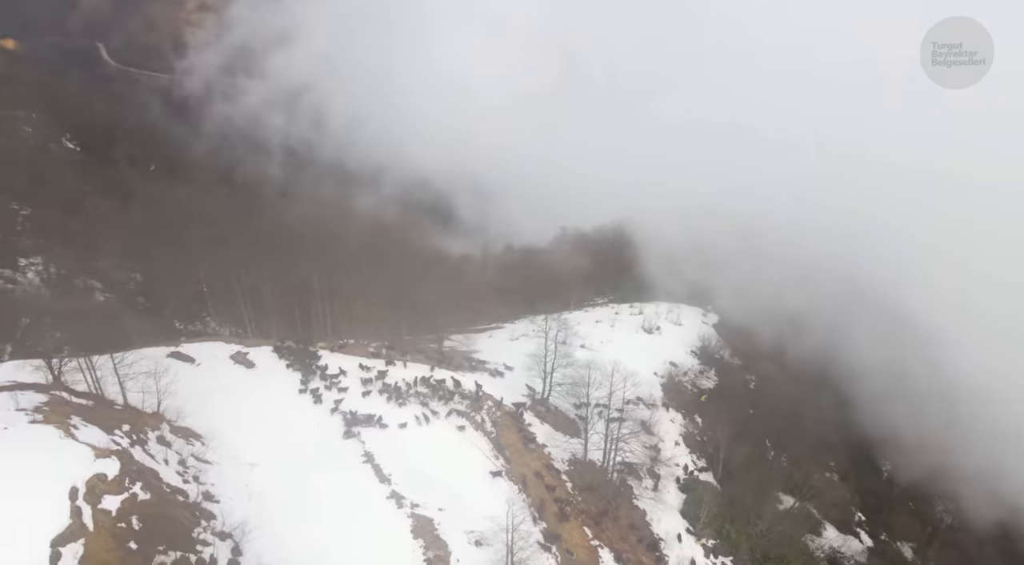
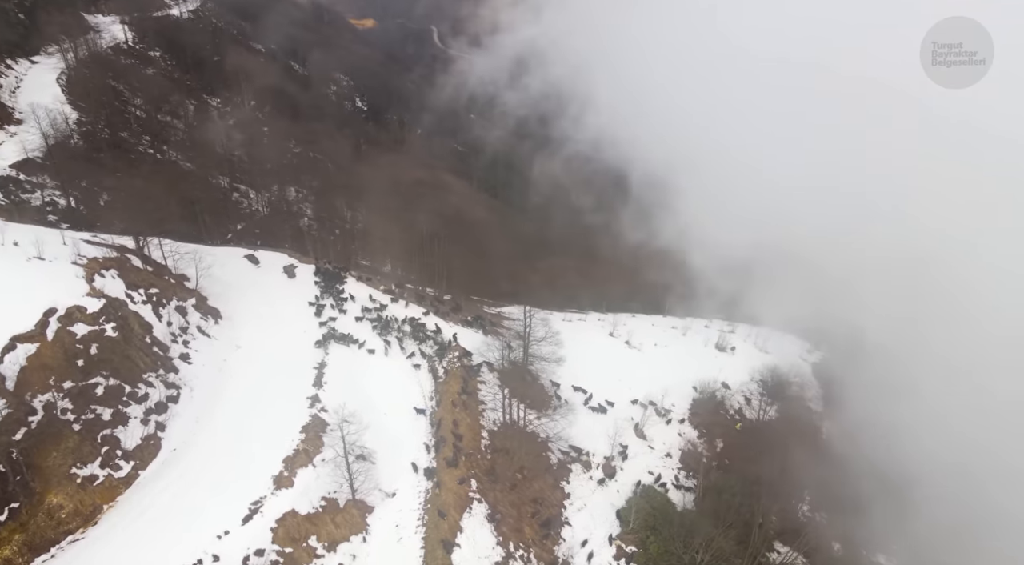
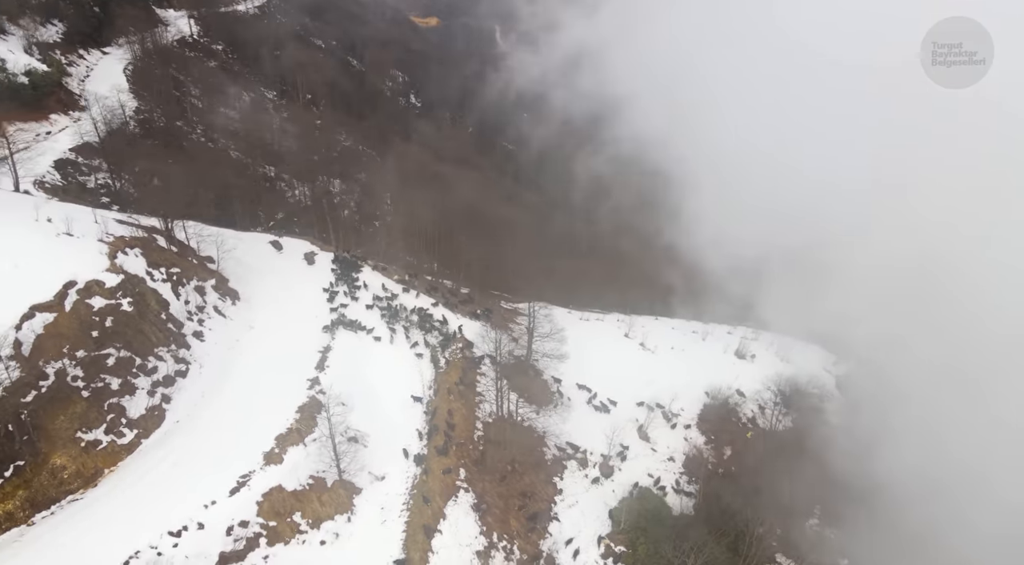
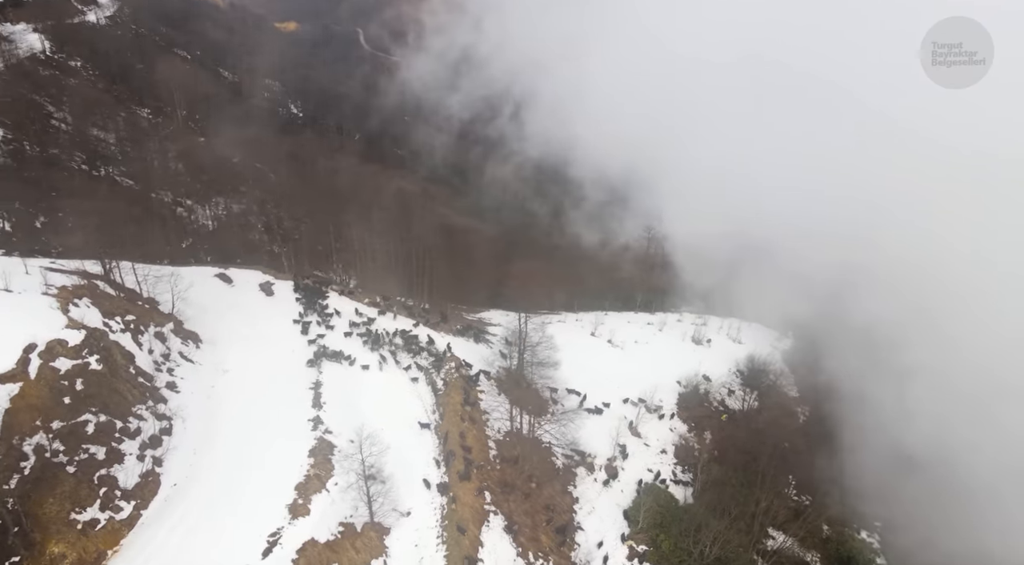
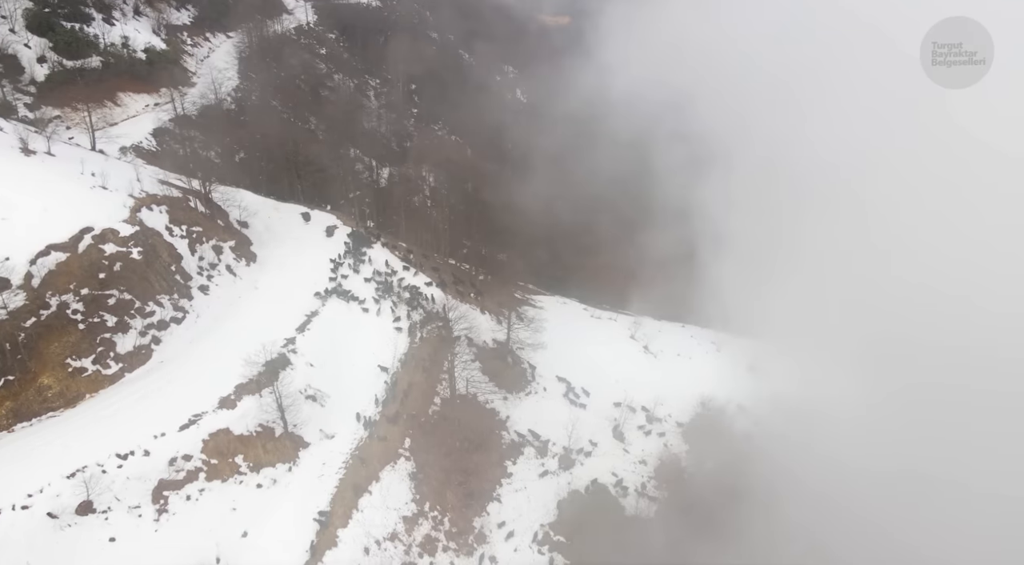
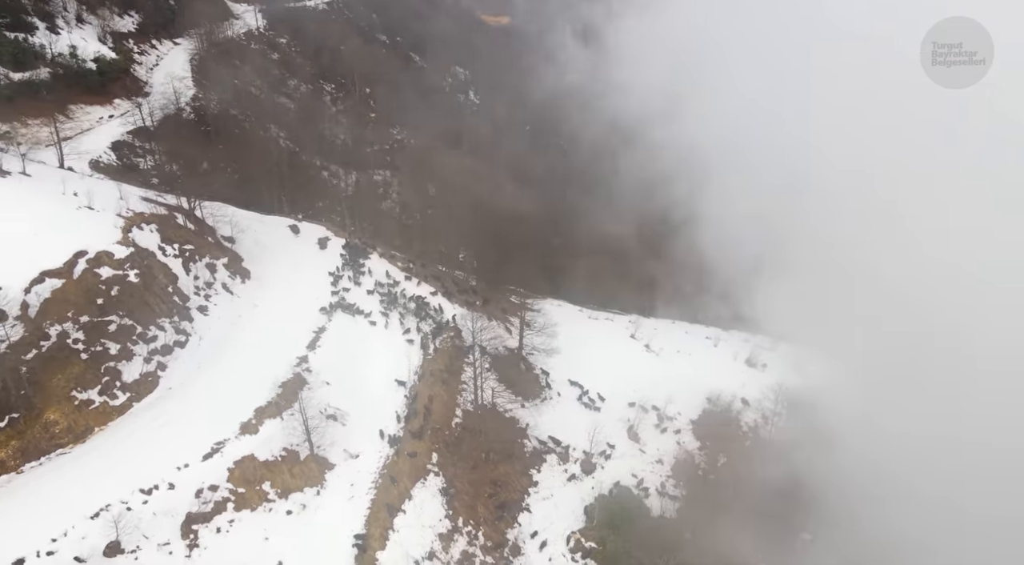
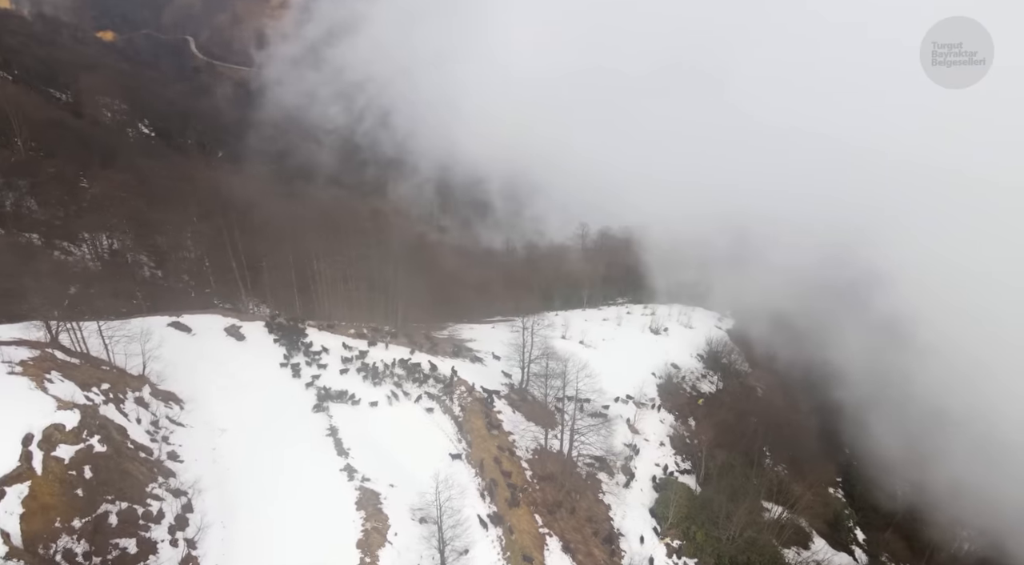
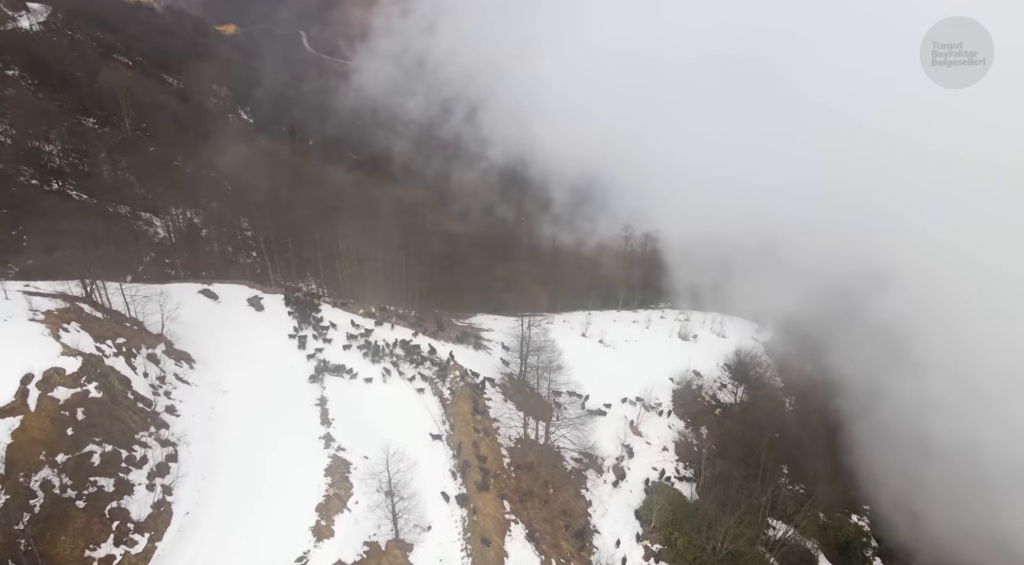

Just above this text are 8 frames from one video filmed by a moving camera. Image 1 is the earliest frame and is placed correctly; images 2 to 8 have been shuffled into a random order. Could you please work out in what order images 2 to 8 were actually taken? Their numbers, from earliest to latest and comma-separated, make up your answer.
7, 8, 4, 2, 3, 6, 5
